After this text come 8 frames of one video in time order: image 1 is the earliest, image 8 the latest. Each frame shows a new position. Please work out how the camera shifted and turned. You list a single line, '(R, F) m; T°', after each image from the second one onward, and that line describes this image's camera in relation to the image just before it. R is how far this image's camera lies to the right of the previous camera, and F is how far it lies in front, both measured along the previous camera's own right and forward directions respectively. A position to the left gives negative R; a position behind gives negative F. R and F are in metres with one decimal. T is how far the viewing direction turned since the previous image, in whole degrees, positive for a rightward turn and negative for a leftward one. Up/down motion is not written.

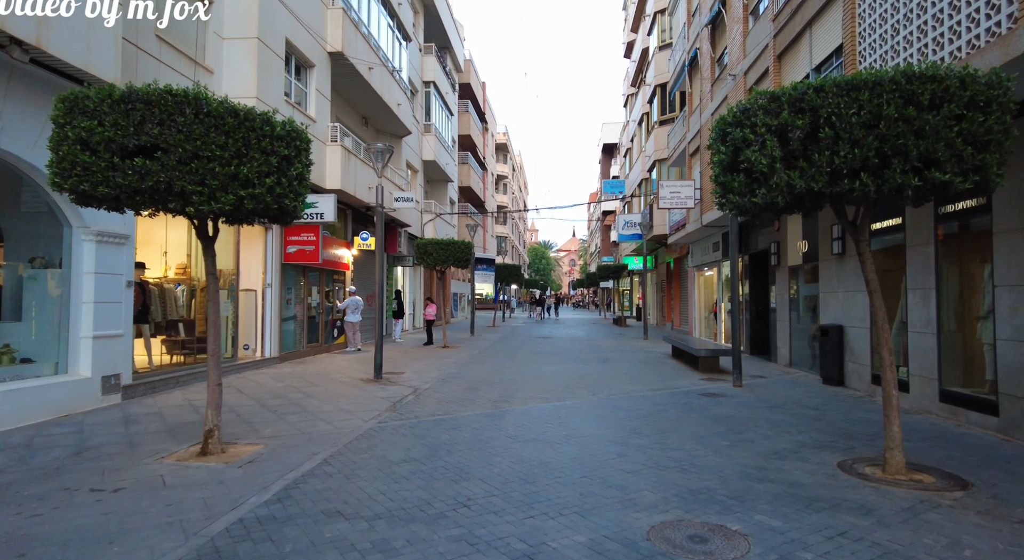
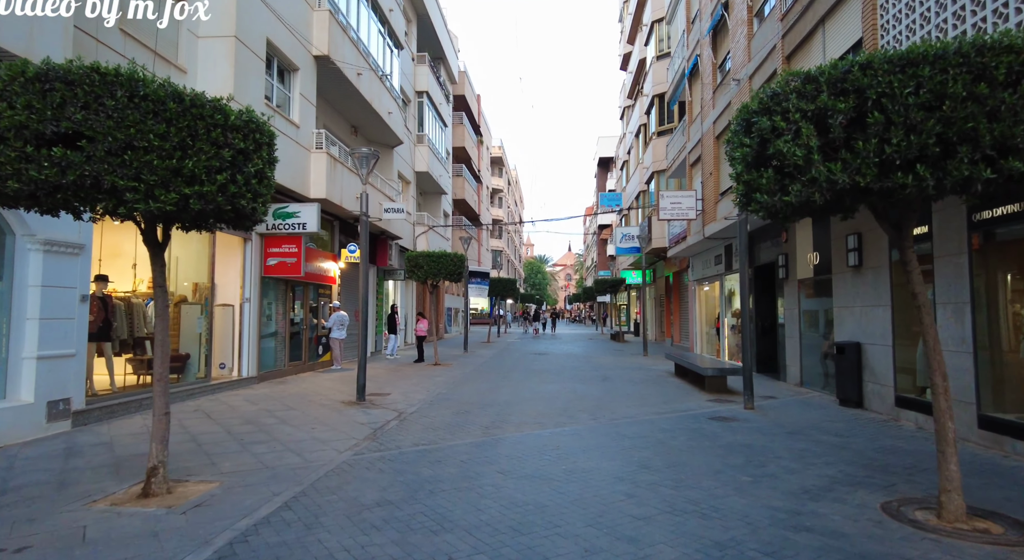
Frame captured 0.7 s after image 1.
(0.0, +0.7) m; 0°
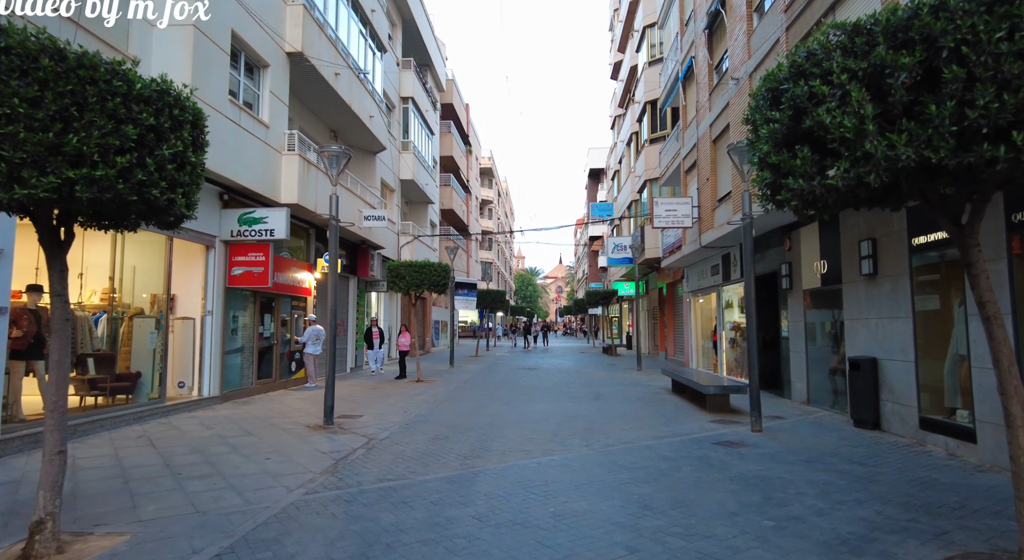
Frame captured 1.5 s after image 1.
(+0.1, +0.9) m; +1°
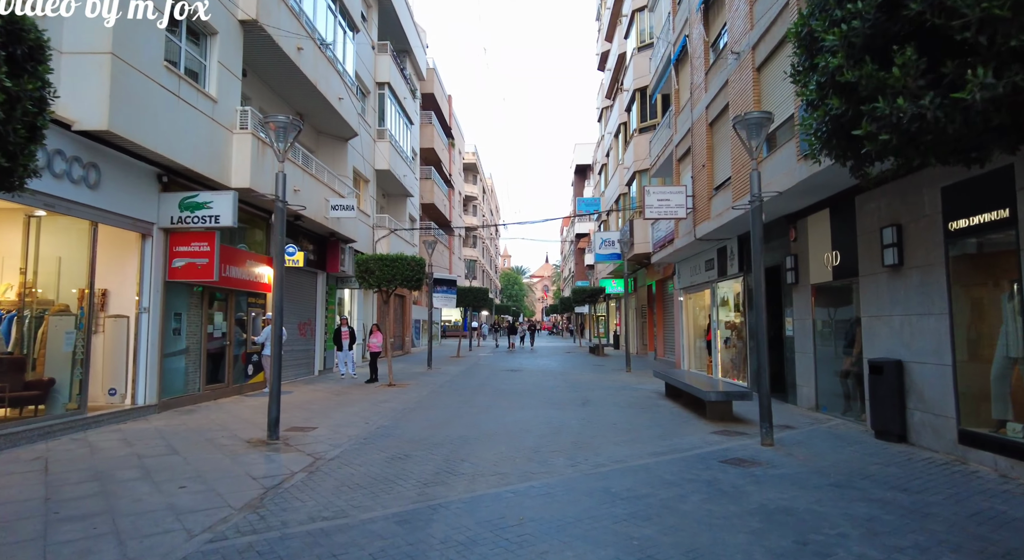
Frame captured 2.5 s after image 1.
(+0.2, +1.2) m; +1°
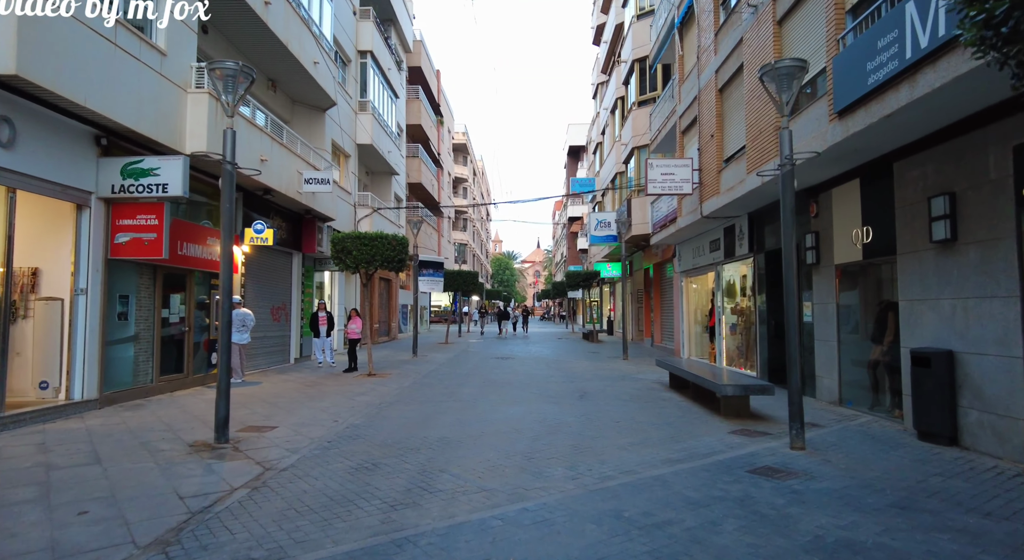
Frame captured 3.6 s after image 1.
(0.0, +1.2) m; +1°
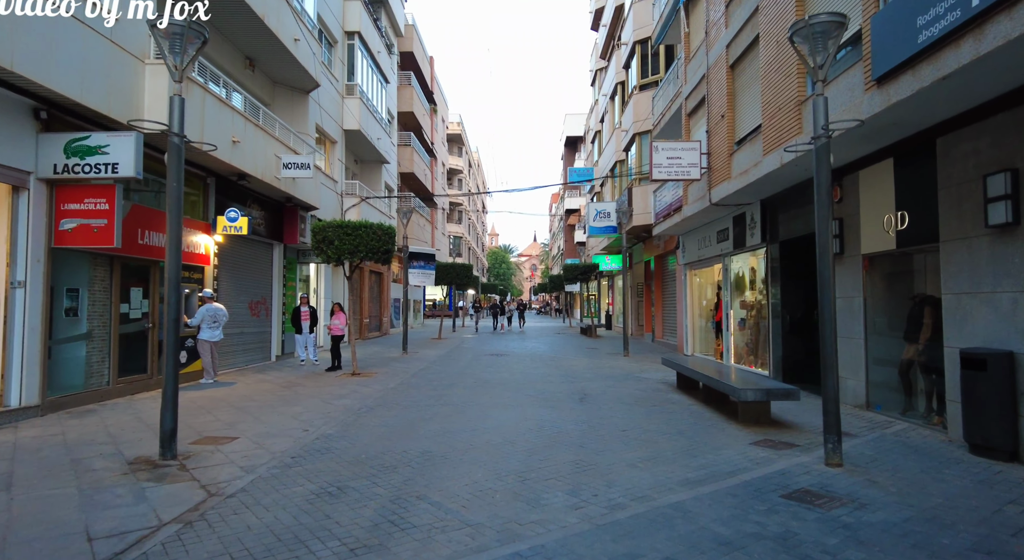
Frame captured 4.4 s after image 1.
(0.0, +0.9) m; 0°
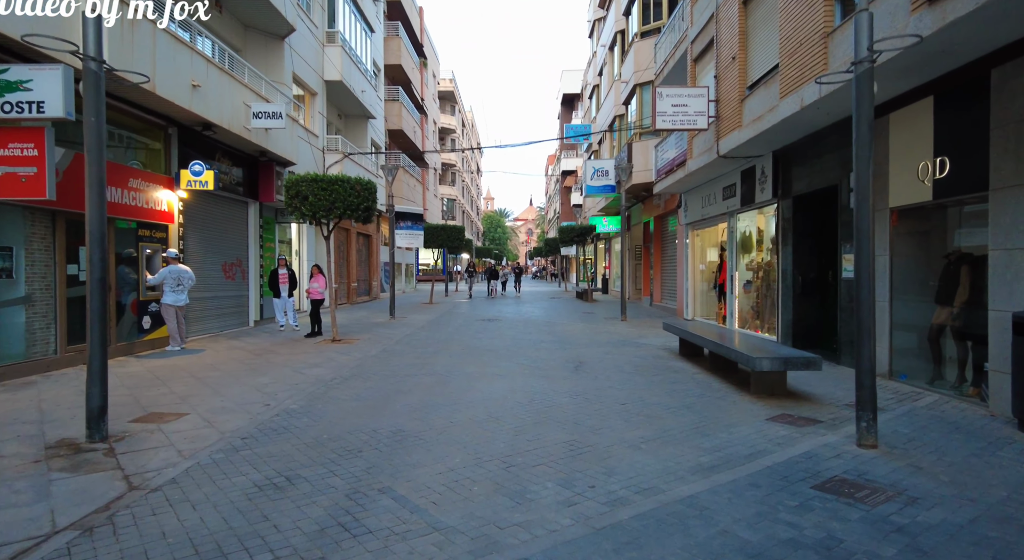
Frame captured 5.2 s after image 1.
(+0.1, +0.9) m; 0°
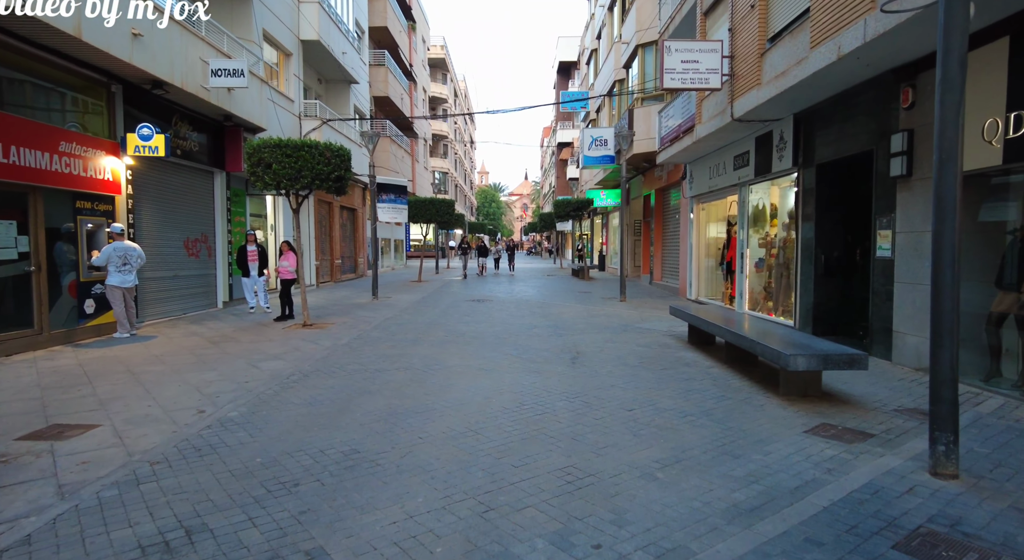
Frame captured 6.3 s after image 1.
(+0.1, +1.1) m; 0°
